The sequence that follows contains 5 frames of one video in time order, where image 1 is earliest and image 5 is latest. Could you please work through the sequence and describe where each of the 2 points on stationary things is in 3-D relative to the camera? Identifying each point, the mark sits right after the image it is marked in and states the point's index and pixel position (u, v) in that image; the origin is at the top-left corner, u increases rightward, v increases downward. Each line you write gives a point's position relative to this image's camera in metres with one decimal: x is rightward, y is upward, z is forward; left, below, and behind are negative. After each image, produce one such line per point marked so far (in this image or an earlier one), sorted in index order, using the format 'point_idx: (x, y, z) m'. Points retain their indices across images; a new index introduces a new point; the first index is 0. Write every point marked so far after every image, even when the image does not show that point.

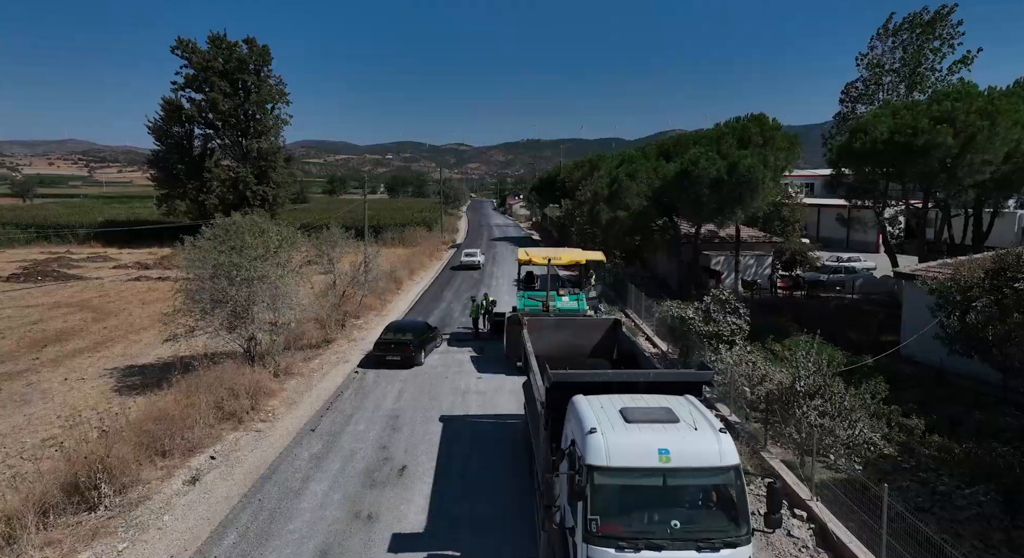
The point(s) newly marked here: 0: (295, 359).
0: (-6.3, -2.3, +17.4) m
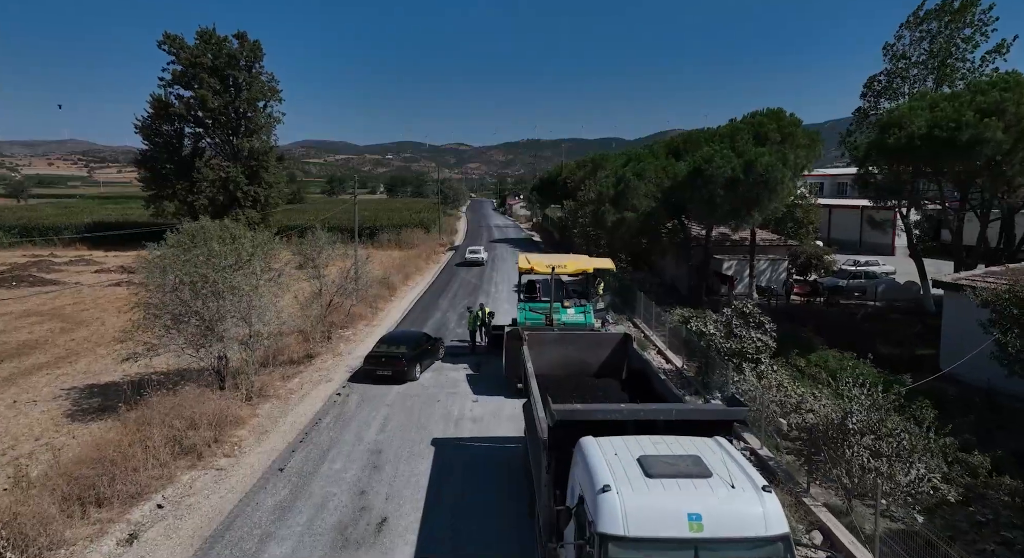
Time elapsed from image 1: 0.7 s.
0: (-6.3, -2.6, +15.8) m
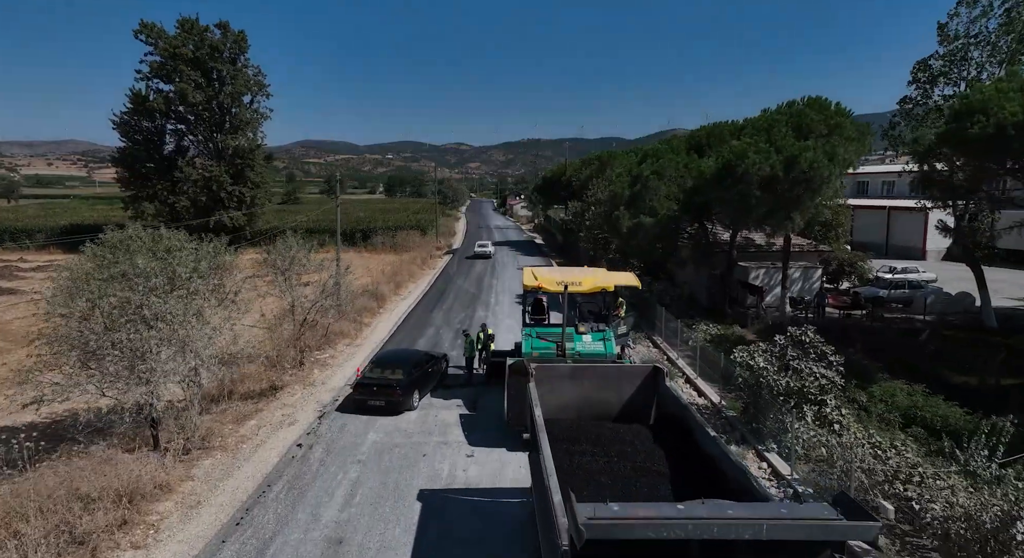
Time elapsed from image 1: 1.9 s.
0: (-6.2, -3.0, +13.0) m
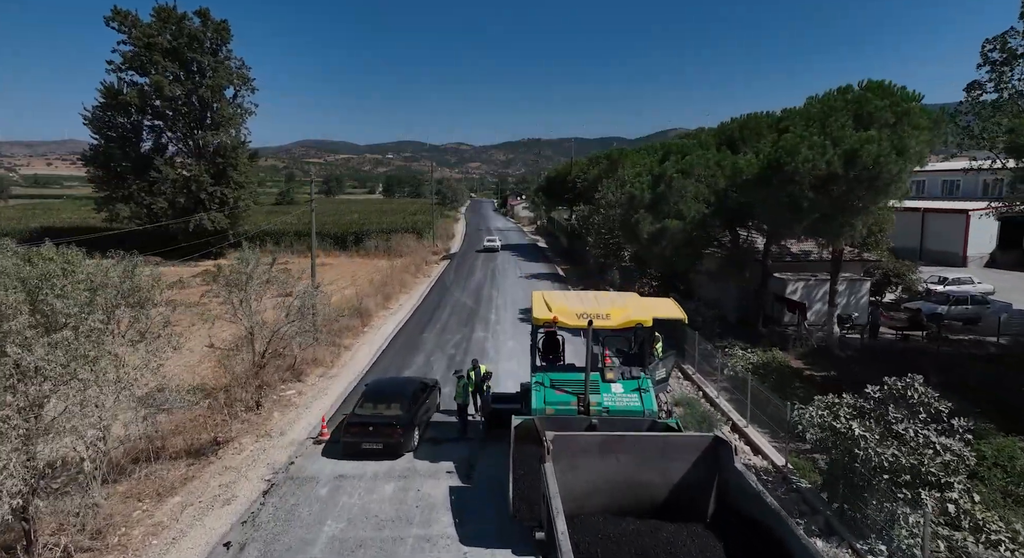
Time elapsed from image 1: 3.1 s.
0: (-6.1, -3.5, +9.8) m
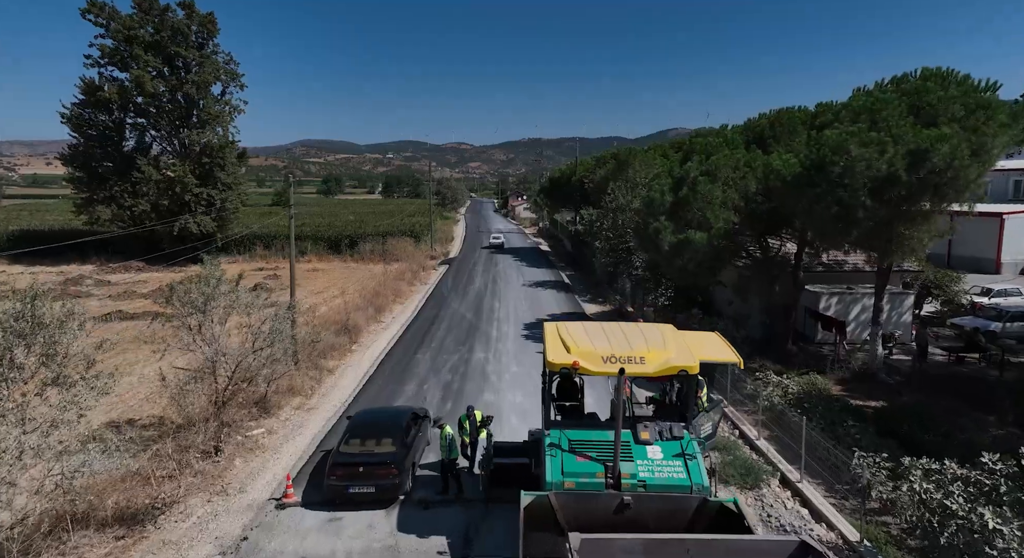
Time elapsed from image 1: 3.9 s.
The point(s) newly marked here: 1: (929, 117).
0: (-6.0, -4.0, +7.7) m
1: (+9.6, +3.7, +14.0) m
